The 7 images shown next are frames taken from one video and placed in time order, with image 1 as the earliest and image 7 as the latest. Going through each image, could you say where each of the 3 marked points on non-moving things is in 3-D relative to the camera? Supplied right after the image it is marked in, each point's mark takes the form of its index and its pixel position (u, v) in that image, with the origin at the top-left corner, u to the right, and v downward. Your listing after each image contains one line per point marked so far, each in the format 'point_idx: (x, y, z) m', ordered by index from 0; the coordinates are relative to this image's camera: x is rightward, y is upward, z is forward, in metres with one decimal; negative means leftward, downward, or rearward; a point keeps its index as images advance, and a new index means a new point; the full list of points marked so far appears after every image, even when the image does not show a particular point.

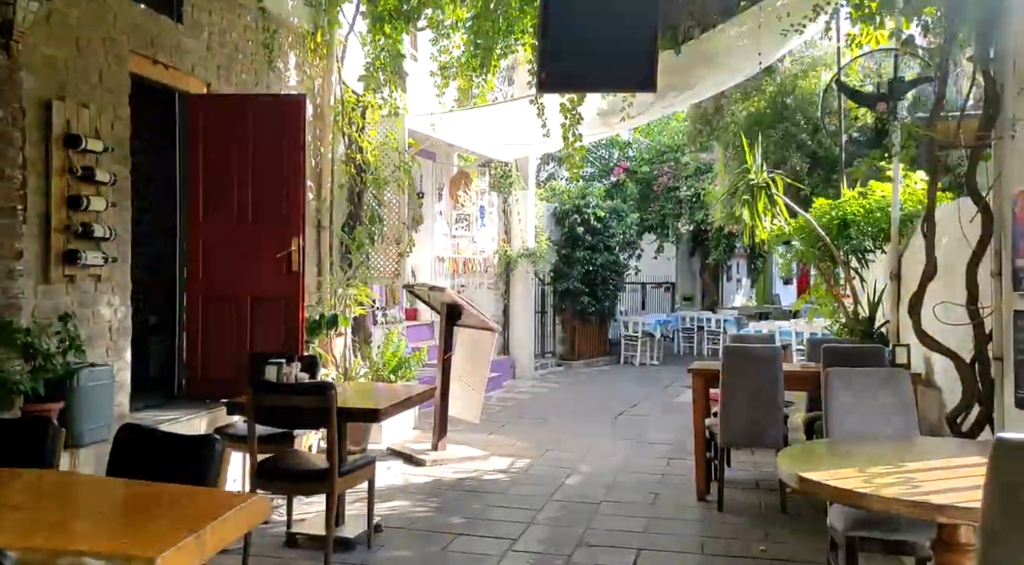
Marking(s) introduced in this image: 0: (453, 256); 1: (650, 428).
0: (-0.8, +0.3, +13.1) m
1: (+1.4, -1.4, +9.9) m
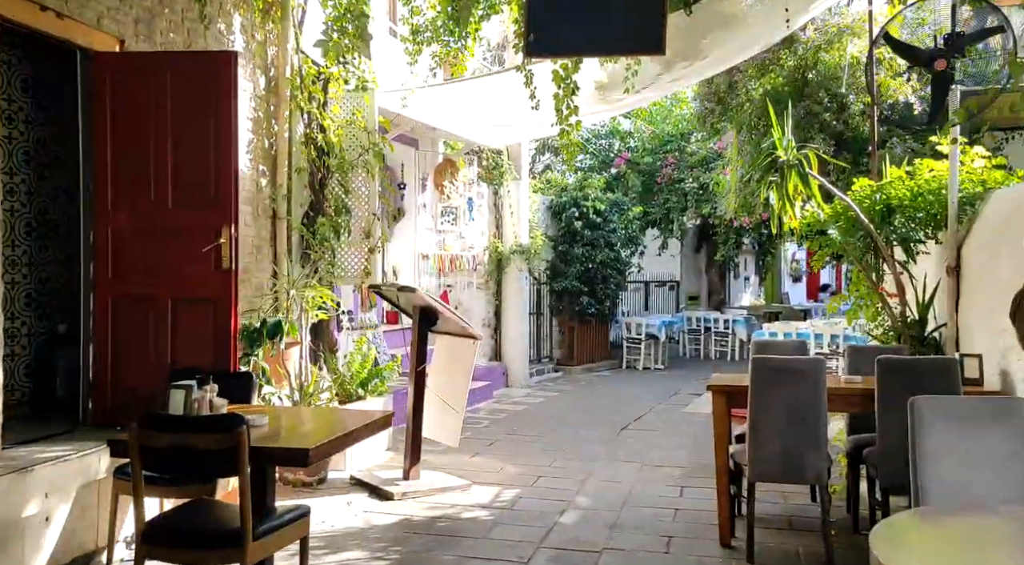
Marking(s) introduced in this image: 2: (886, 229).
0: (-0.9, +0.4, +12.0) m
1: (+1.3, -1.4, +8.7) m
2: (+2.4, +0.3, +6.4) m
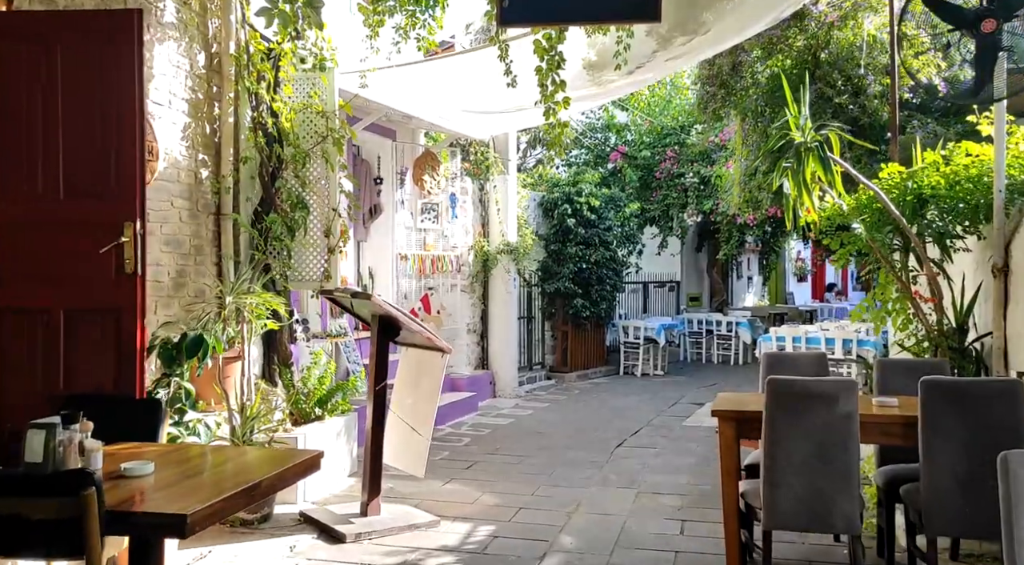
0: (-1.0, +0.3, +11.1) m
1: (+1.1, -1.4, +7.8) m
2: (+2.2, +0.3, +5.5) m
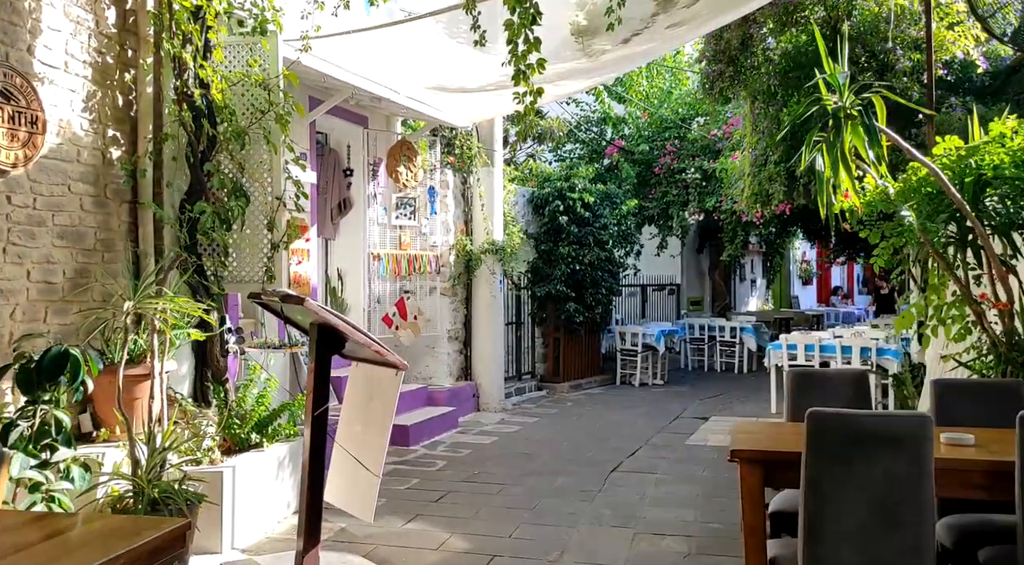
0: (-1.2, +0.3, +10.0) m
1: (+1.0, -1.4, +6.7) m
2: (+2.1, +0.3, +4.4) m
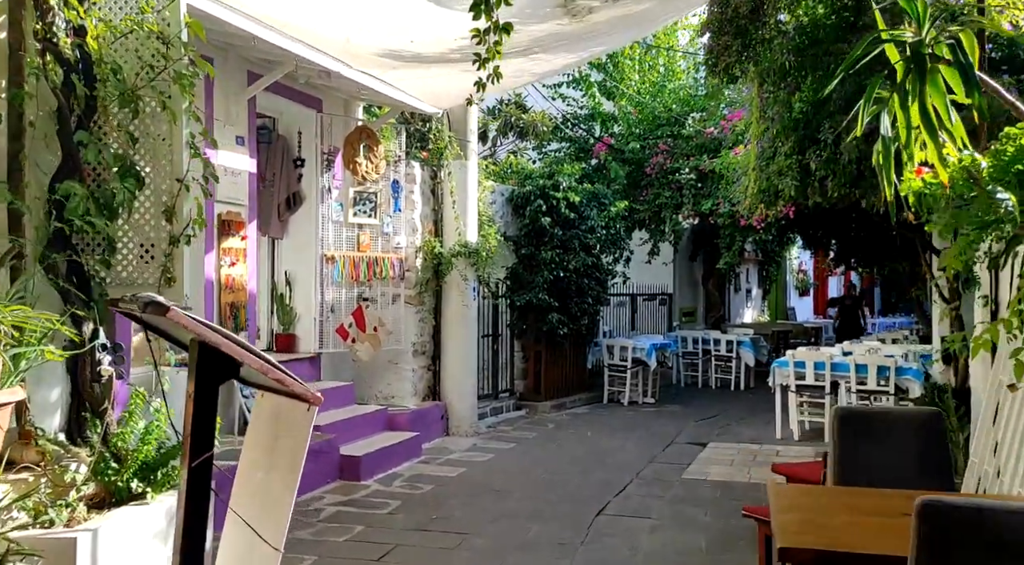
0: (-1.4, +0.2, +8.8) m
1: (+0.8, -1.5, +5.5) m
2: (+1.9, +0.3, +3.2) m
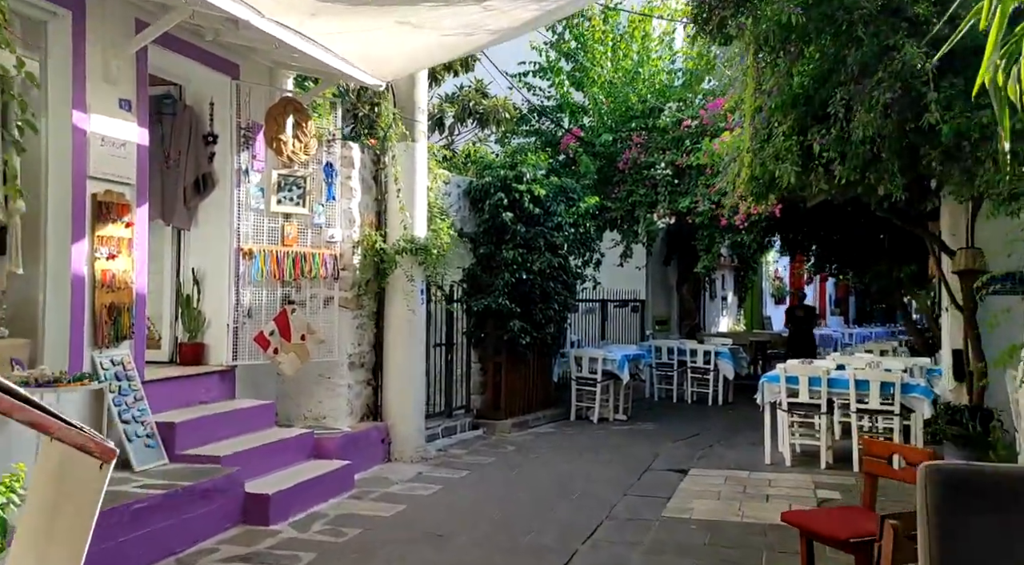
0: (-1.7, +0.2, +7.5) m
1: (+0.5, -1.5, +4.2) m
2: (+1.7, +0.3, +2.0) m
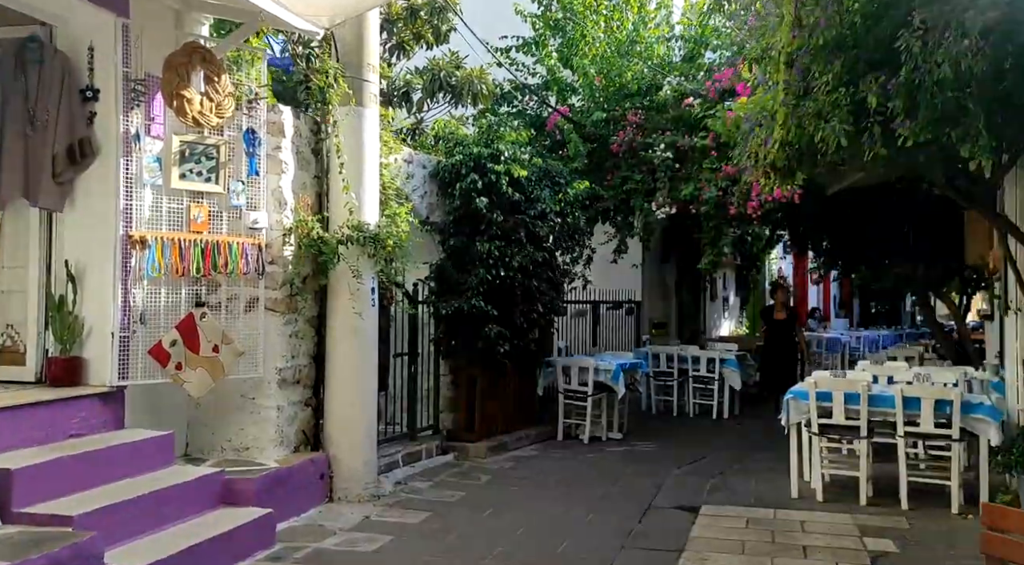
0: (-1.9, +0.3, +5.9) m
1: (+0.4, -1.4, +2.6) m
2: (+1.6, +0.3, +0.4) m
